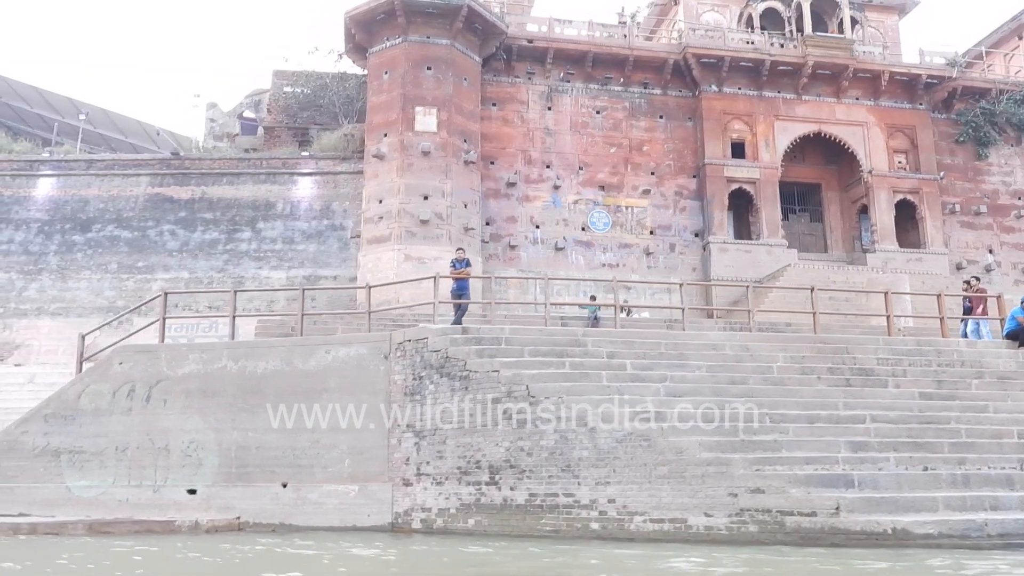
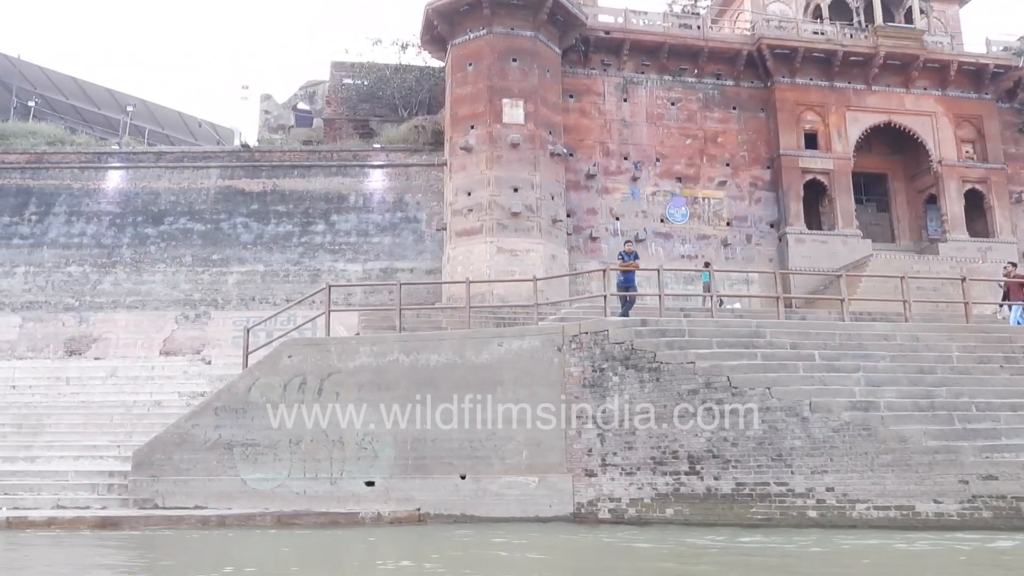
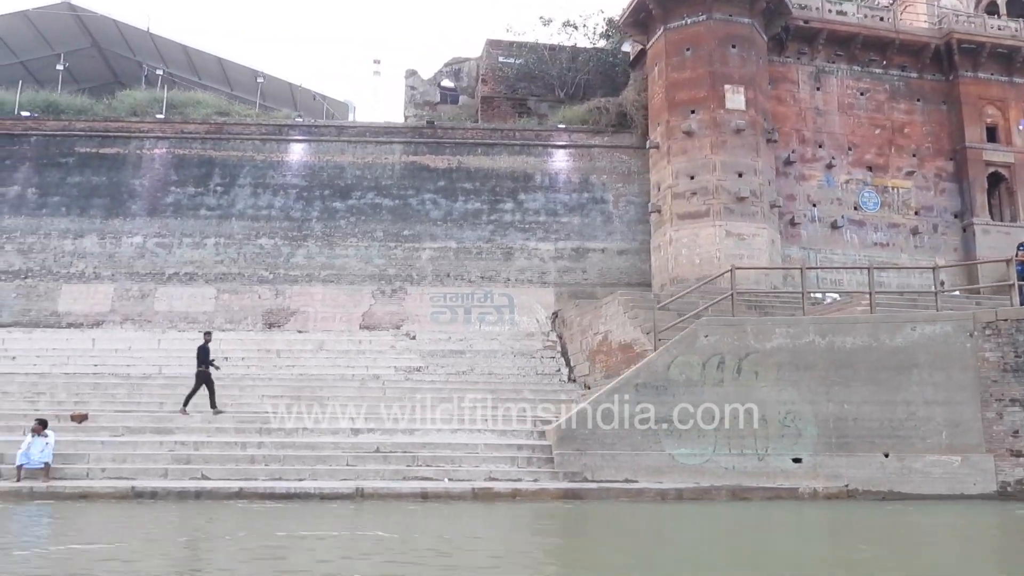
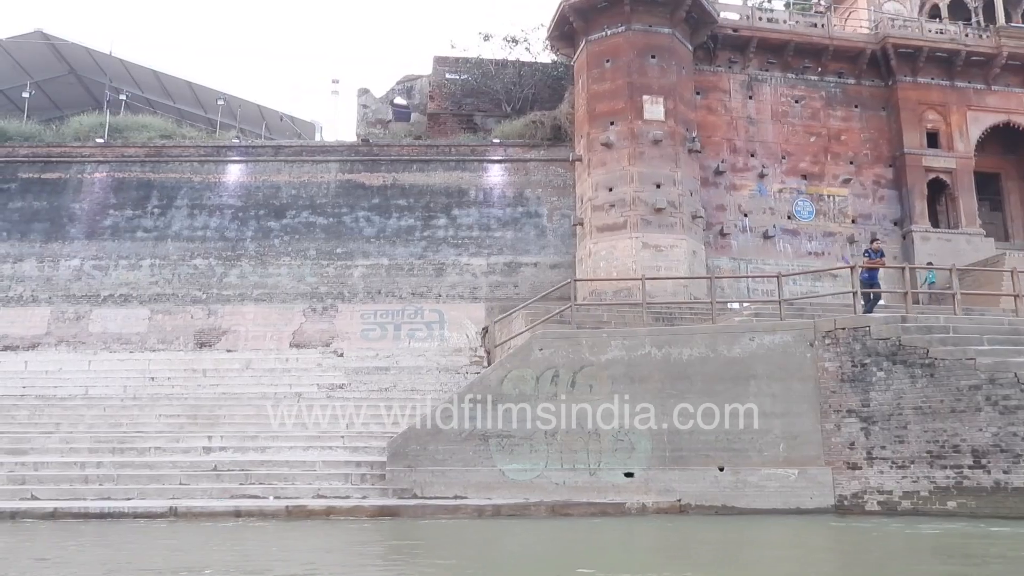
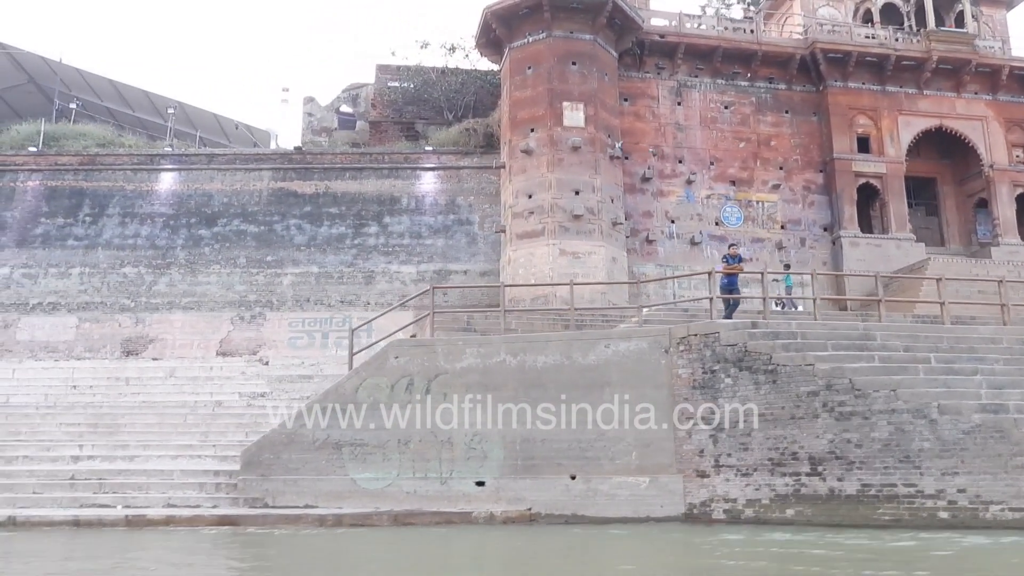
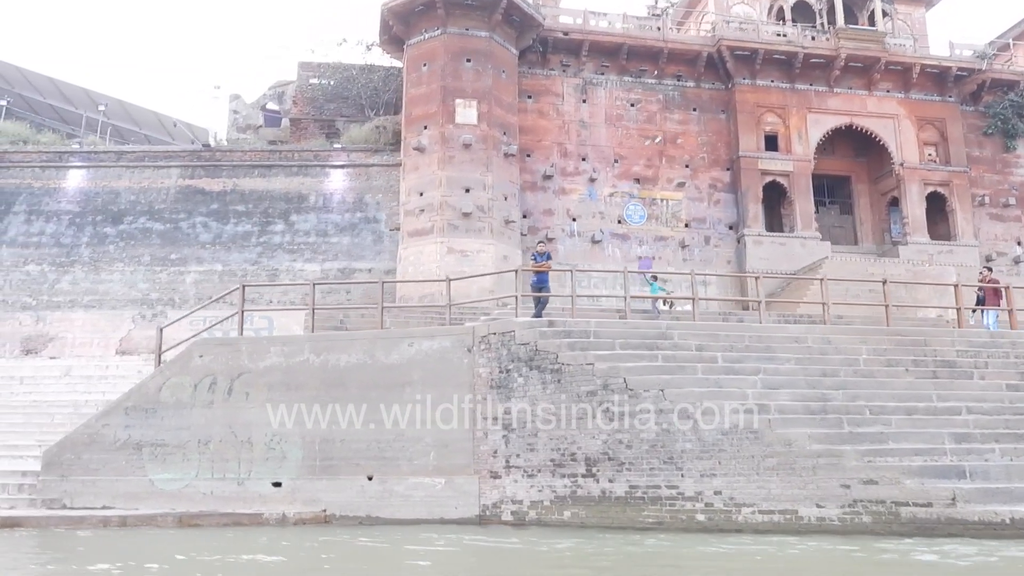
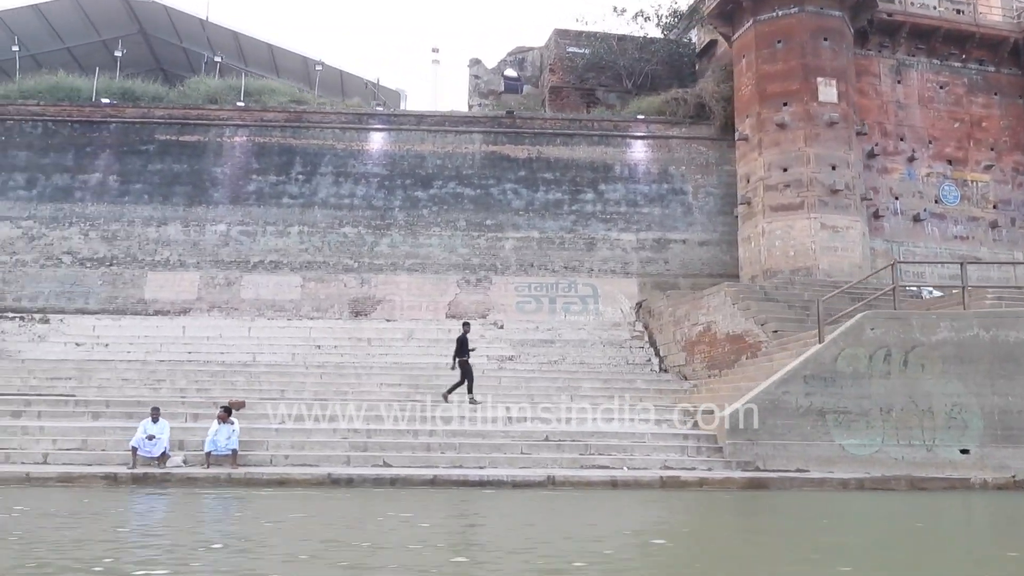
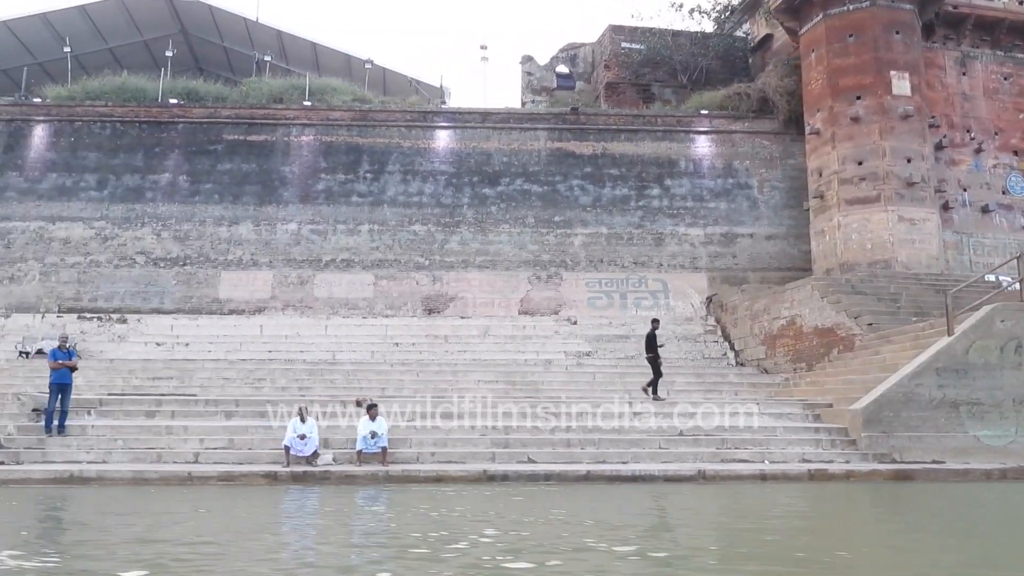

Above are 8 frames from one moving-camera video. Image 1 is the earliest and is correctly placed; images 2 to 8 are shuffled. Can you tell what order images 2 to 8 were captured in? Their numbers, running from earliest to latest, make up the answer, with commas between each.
6, 2, 5, 4, 3, 7, 8
